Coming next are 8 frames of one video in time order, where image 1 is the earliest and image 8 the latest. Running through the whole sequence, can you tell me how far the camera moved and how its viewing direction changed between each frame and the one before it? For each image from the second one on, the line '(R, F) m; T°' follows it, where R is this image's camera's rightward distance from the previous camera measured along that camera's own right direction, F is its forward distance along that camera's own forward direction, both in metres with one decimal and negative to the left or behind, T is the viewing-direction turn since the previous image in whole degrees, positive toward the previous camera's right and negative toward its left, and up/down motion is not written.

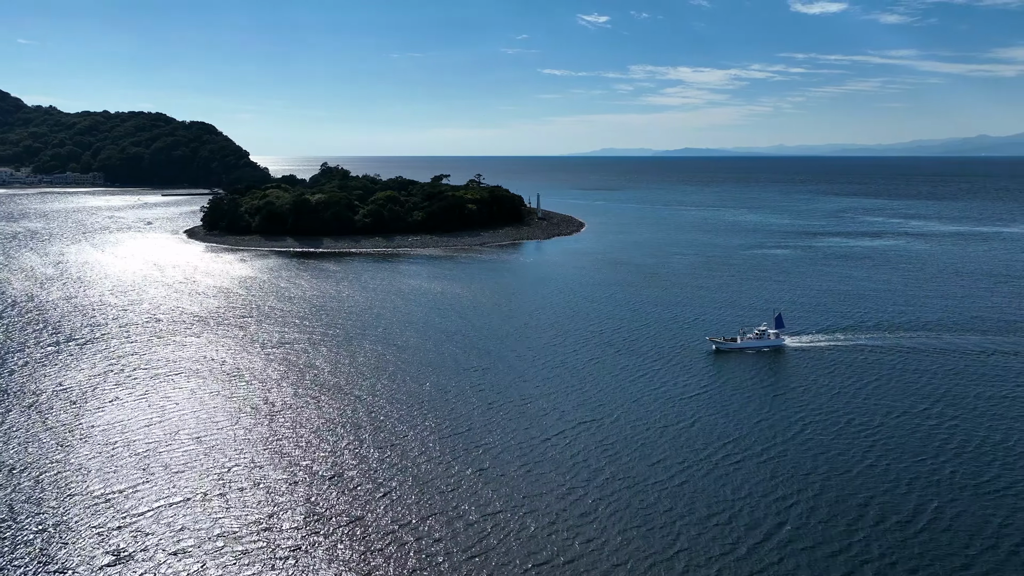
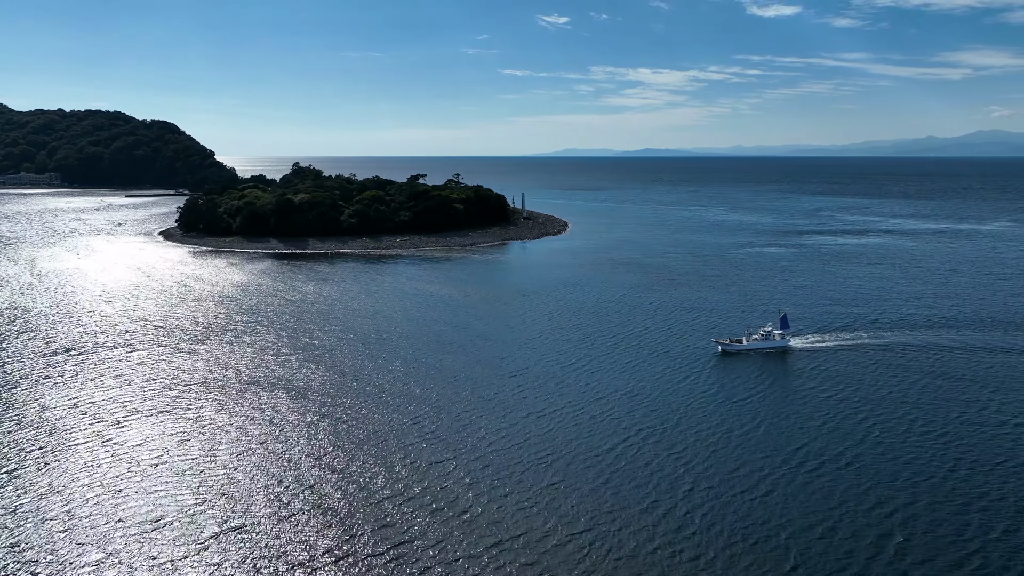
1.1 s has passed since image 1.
(-3.6, +1.7) m; +3°
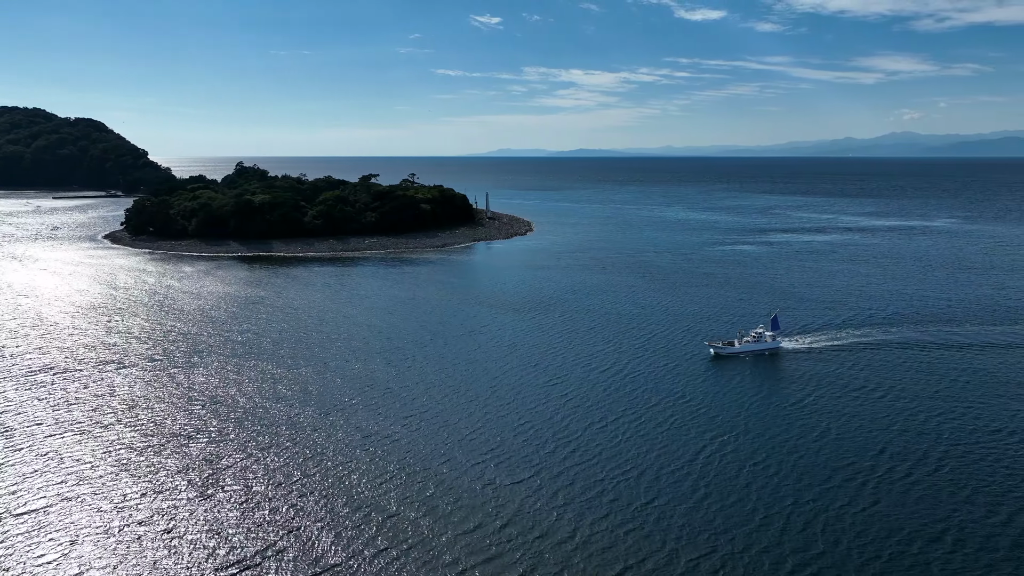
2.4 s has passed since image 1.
(-4.5, +2.2) m; +5°
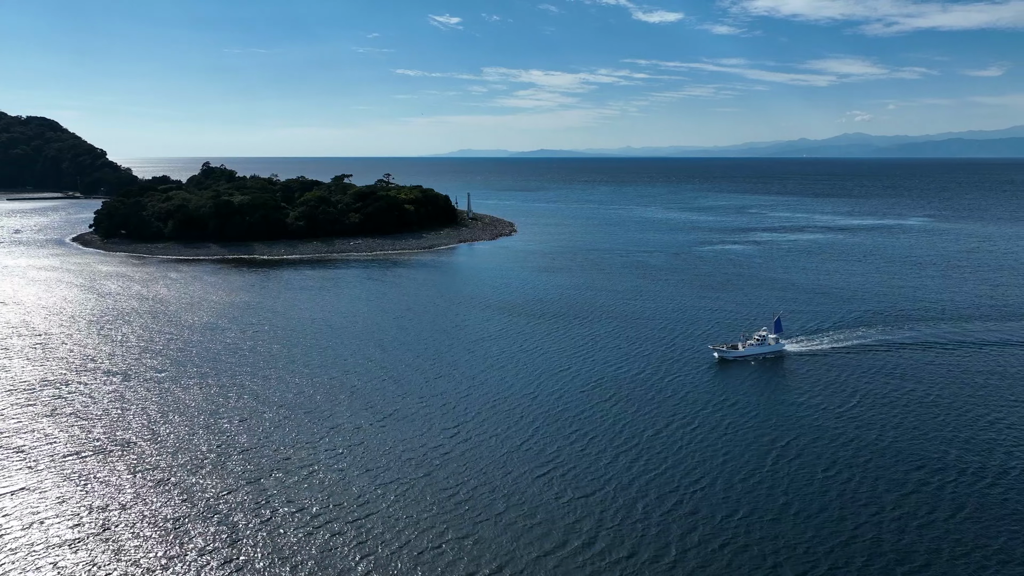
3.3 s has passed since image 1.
(-3.3, +1.4) m; +3°
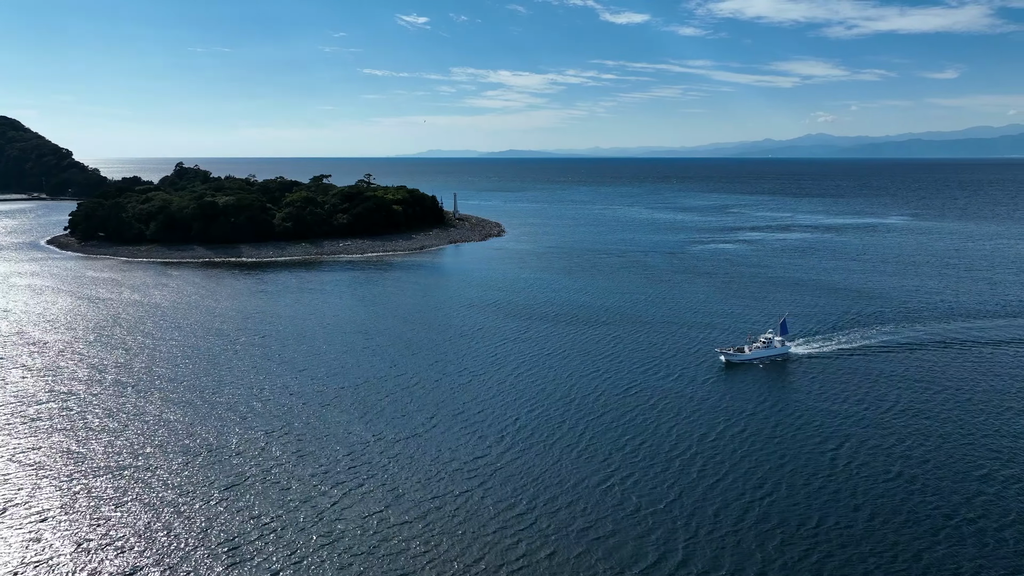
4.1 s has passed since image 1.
(-2.7, +1.2) m; +2°
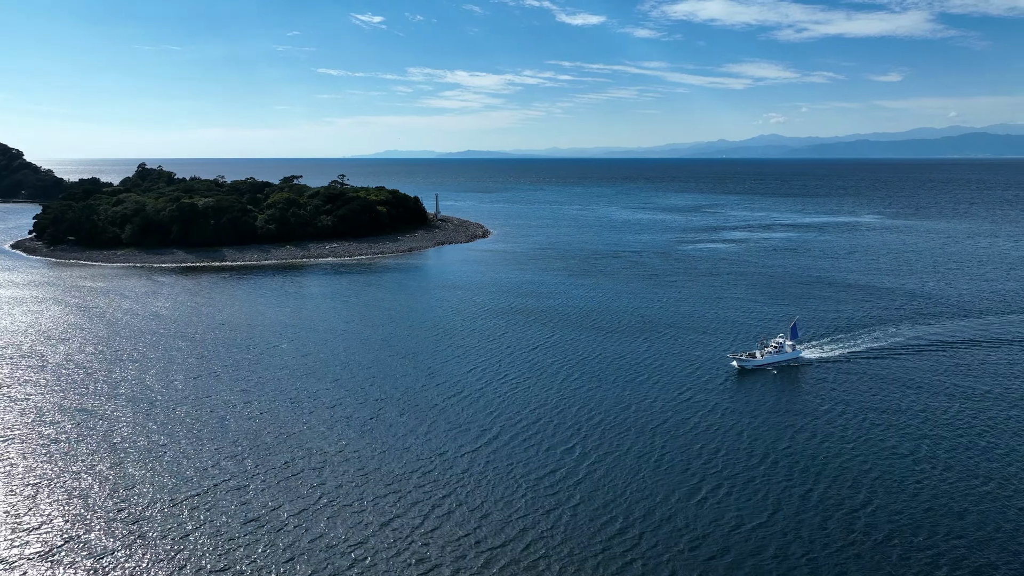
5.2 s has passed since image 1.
(-3.7, +1.7) m; +3°
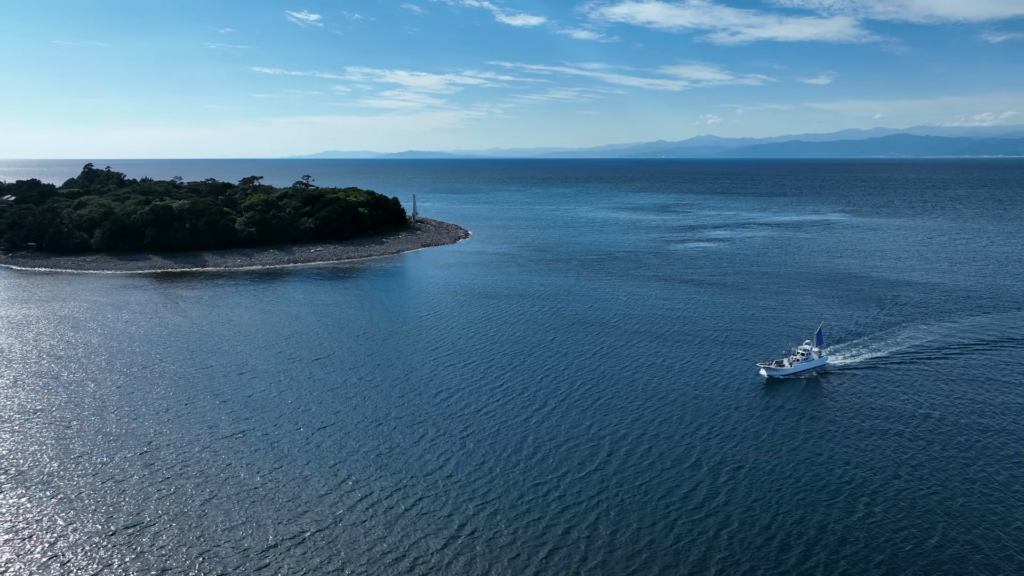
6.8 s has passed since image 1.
(-5.4, +2.4) m; +5°
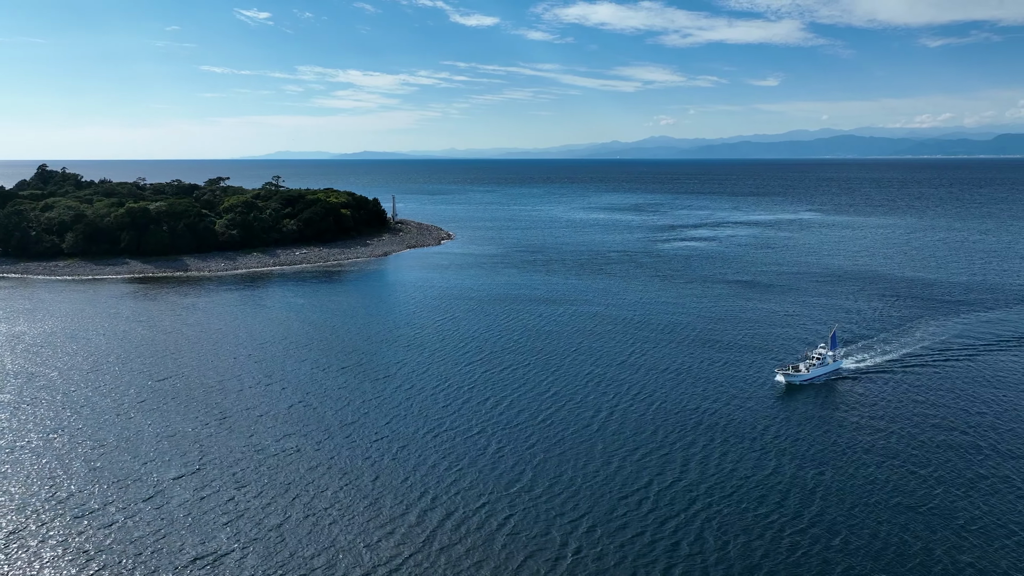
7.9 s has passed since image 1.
(-3.6, +1.6) m; +4°
